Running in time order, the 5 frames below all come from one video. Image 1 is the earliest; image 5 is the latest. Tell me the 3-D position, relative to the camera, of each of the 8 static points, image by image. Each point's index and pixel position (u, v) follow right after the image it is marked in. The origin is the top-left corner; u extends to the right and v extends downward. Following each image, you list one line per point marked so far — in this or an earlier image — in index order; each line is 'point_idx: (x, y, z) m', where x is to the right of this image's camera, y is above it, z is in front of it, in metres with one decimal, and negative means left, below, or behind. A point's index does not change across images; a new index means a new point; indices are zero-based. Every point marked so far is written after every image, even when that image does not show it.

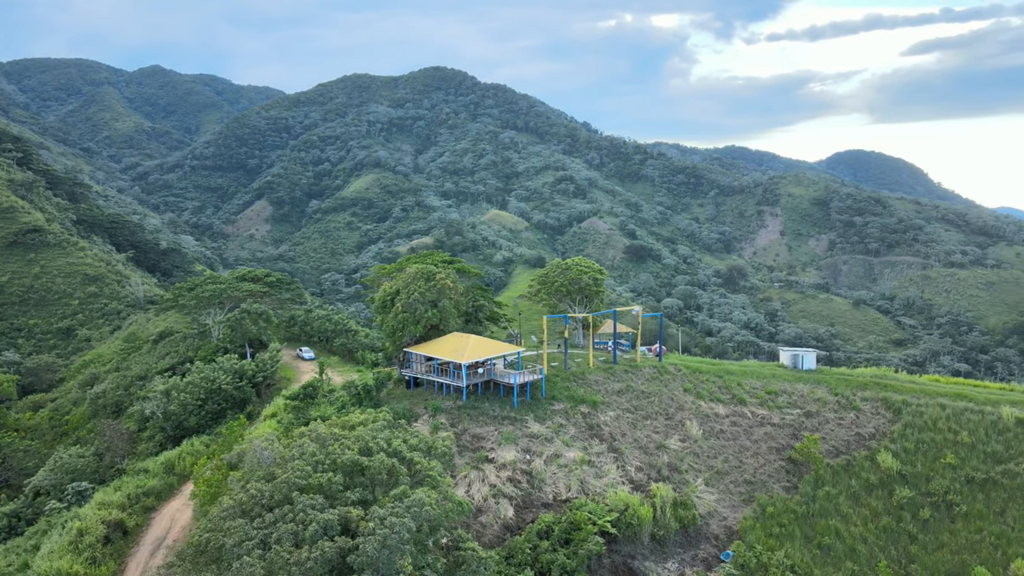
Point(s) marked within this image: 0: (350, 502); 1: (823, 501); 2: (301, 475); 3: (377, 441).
0: (-2.5, -3.5, +8.9) m
1: (+10.5, -7.2, +18.6) m
2: (-3.3, -3.1, +9.2) m
3: (-2.4, -2.9, +10.5) m
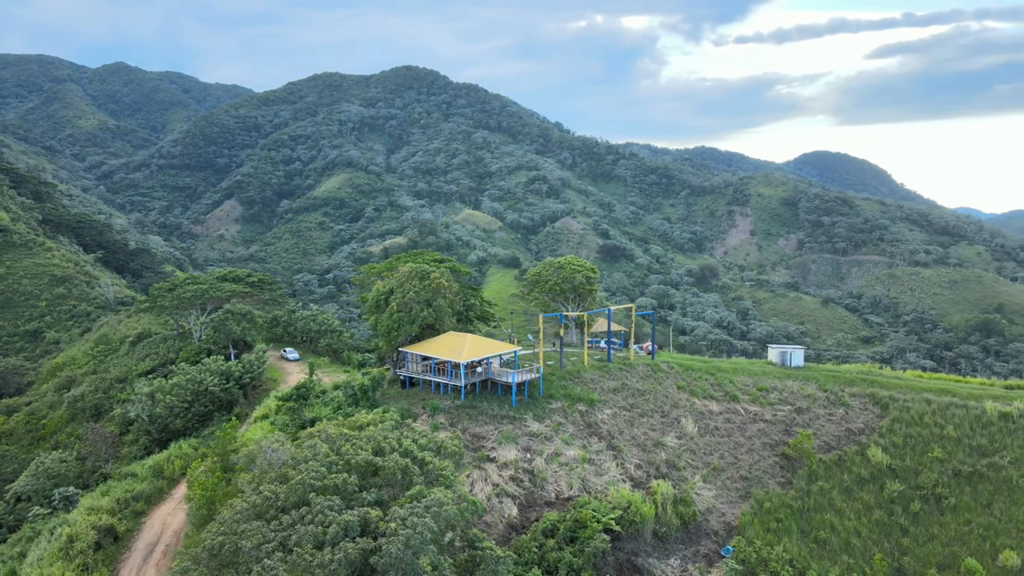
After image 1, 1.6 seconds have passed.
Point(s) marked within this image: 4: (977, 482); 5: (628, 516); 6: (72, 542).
0: (-2.2, -3.4, +8.8) m
1: (+10.4, -7.1, +18.9) m
2: (-3.1, -3.1, +9.0) m
3: (-2.2, -2.9, +10.4) m
4: (+16.0, -6.7, +19.1) m
5: (+3.2, -6.2, +14.9) m
6: (-12.9, -7.5, +16.2) m
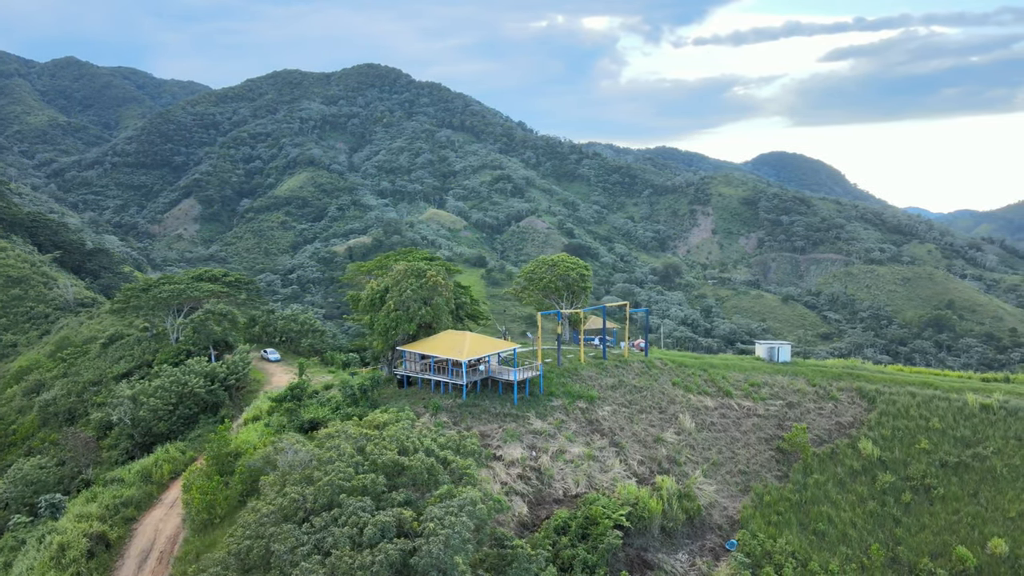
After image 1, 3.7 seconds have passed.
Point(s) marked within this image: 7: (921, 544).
0: (-1.8, -3.4, +8.6) m
1: (+10.5, -7.0, +19.2) m
2: (-2.7, -3.0, +8.8) m
3: (-1.9, -2.8, +10.2) m
4: (+16.0, -6.5, +19.6) m
5: (+3.4, -6.1, +15.0) m
6: (-12.7, -7.4, +15.7) m
7: (+12.9, -8.1, +17.4) m
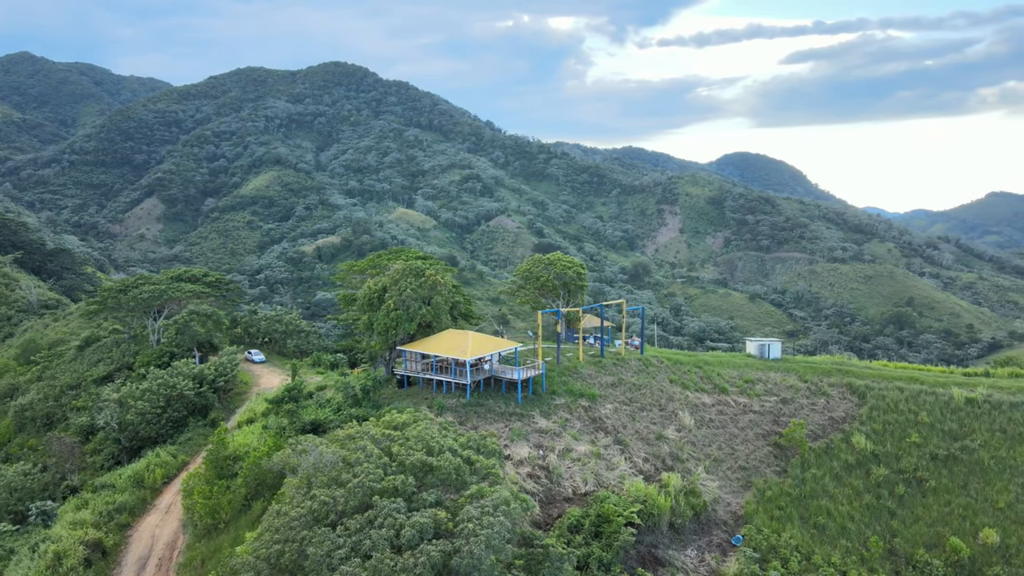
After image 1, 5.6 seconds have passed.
0: (-1.4, -3.3, +8.5) m
1: (+10.6, -6.9, +19.5) m
2: (-2.2, -3.0, +8.7) m
3: (-1.5, -2.8, +10.1) m
4: (+16.1, -6.4, +20.1) m
5: (+3.6, -6.0, +15.0) m
6: (-12.5, -7.5, +15.2) m
7: (+13.1, -8.0, +17.7) m
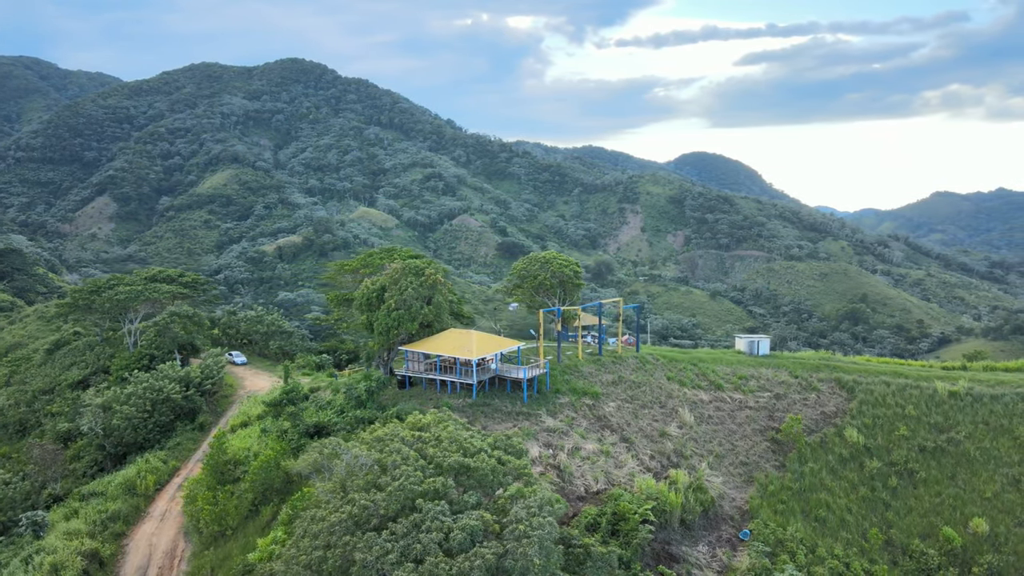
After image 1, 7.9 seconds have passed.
0: (-0.8, -3.3, +8.4) m
1: (+10.8, -6.8, +19.8) m
2: (-1.7, -3.0, +8.5) m
3: (-1.0, -2.8, +10.0) m
4: (+16.3, -6.3, +20.6) m
5: (+4.0, -6.0, +15.1) m
6: (-12.1, -7.5, +14.7) m
7: (+13.3, -7.8, +18.2) m
